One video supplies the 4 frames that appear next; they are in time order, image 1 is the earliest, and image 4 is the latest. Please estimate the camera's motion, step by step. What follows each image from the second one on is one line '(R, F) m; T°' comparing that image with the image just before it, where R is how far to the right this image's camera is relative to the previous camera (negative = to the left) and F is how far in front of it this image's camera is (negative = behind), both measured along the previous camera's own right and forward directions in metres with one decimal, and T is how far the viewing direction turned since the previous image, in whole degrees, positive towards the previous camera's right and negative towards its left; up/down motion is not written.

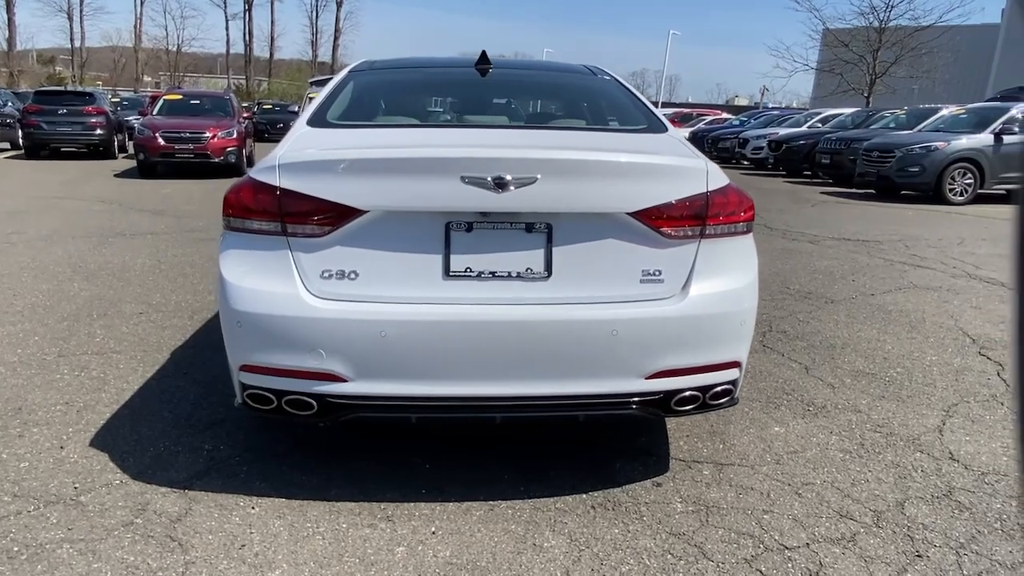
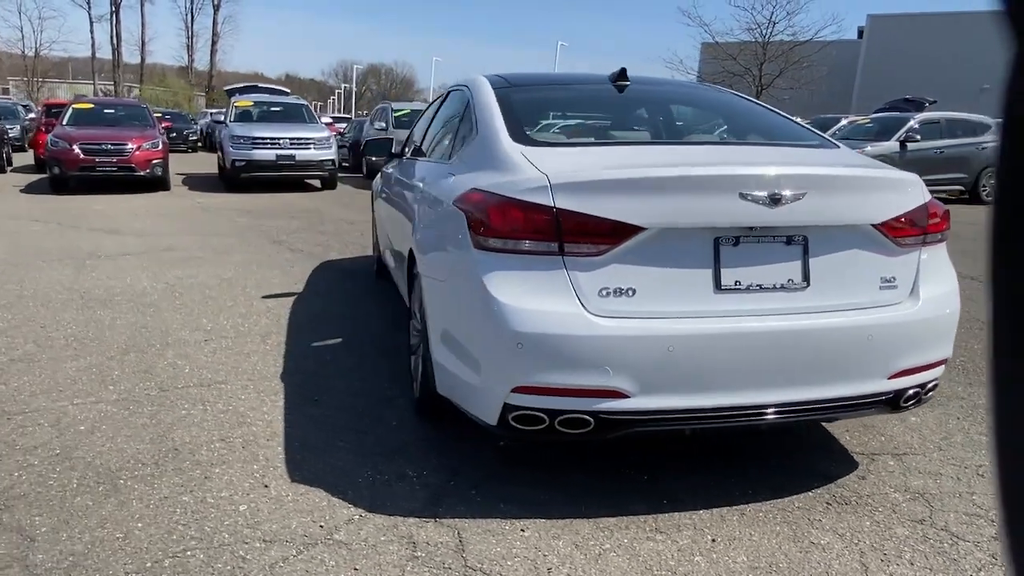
(-1.5, +0.1) m; +9°
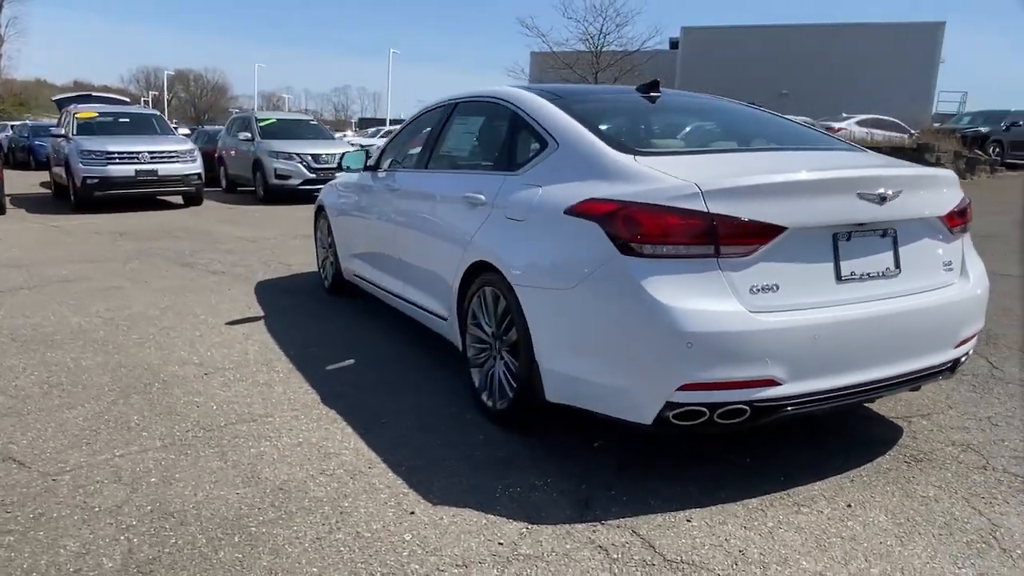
(-1.3, +0.1) m; +13°
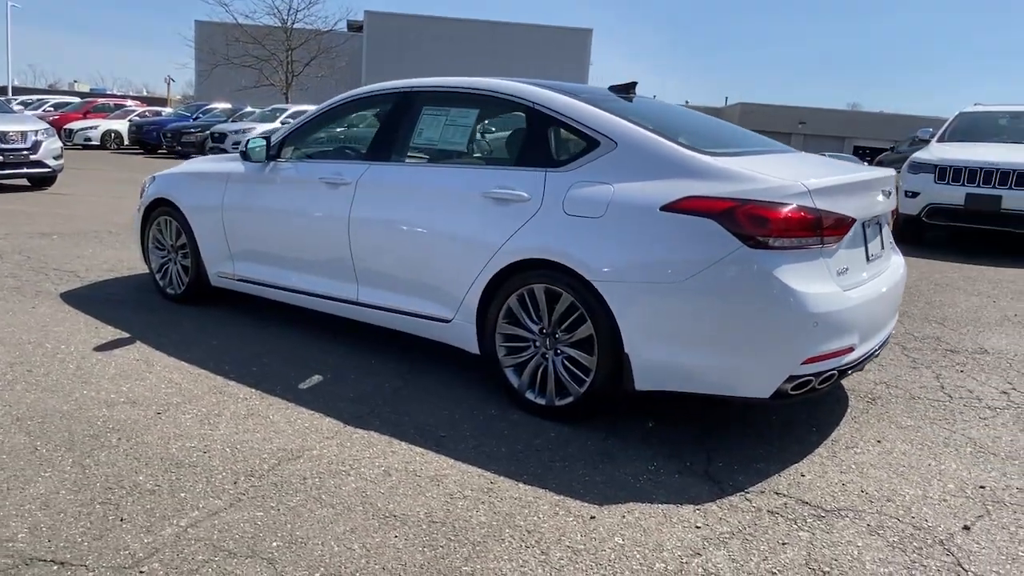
(-1.9, +0.5) m; +25°
